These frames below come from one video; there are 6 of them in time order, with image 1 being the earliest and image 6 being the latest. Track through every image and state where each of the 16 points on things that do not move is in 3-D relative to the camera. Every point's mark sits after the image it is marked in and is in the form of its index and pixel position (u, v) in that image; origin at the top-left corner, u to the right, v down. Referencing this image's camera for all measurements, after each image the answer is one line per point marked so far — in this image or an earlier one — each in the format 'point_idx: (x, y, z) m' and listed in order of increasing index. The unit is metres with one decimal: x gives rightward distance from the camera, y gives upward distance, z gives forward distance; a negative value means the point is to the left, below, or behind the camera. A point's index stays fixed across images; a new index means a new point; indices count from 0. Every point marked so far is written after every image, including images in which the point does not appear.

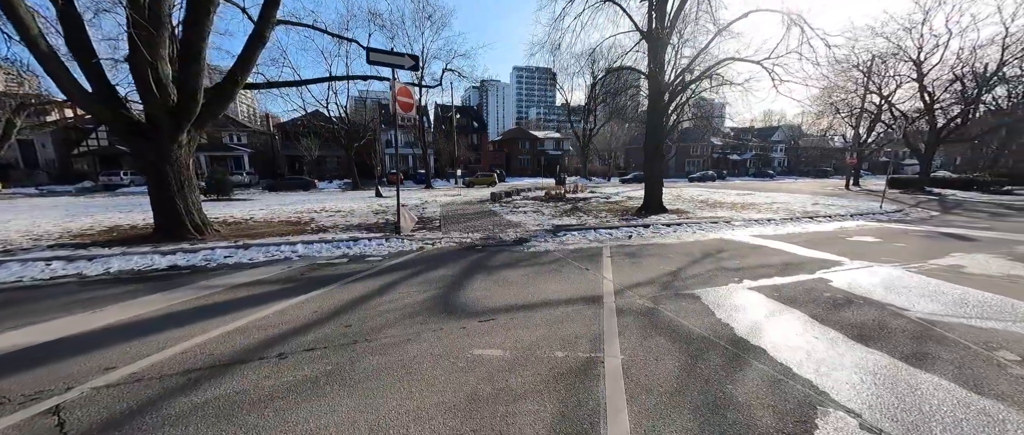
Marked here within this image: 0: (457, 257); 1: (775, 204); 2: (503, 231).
0: (-0.9, -0.6, +5.4) m
1: (+10.9, +0.5, +14.2) m
2: (-0.2, -0.3, +8.0) m
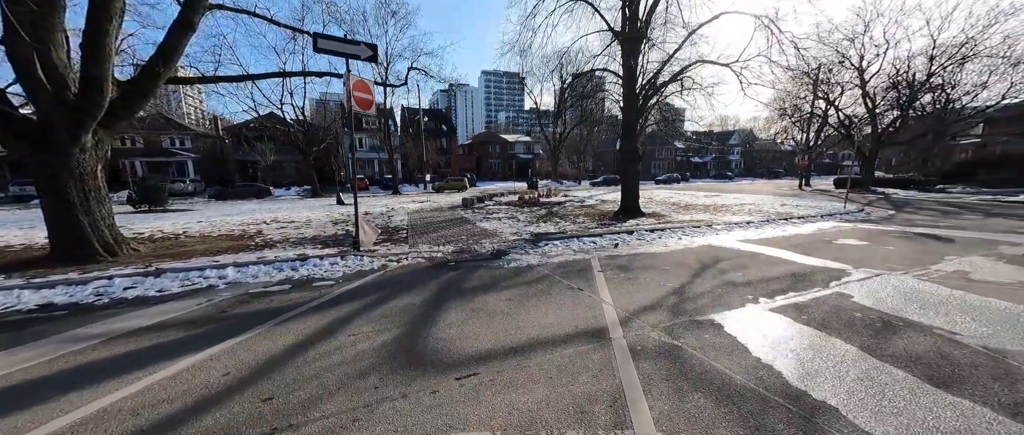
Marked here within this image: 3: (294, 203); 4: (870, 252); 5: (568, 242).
0: (-1.2, -0.8, +4.7) m
1: (+9.8, +0.5, +14.4) m
2: (-0.7, -0.5, +7.2) m
3: (-12.4, +0.8, +19.6) m
4: (+5.9, -0.6, +5.6) m
5: (+1.1, -0.5, +6.8) m
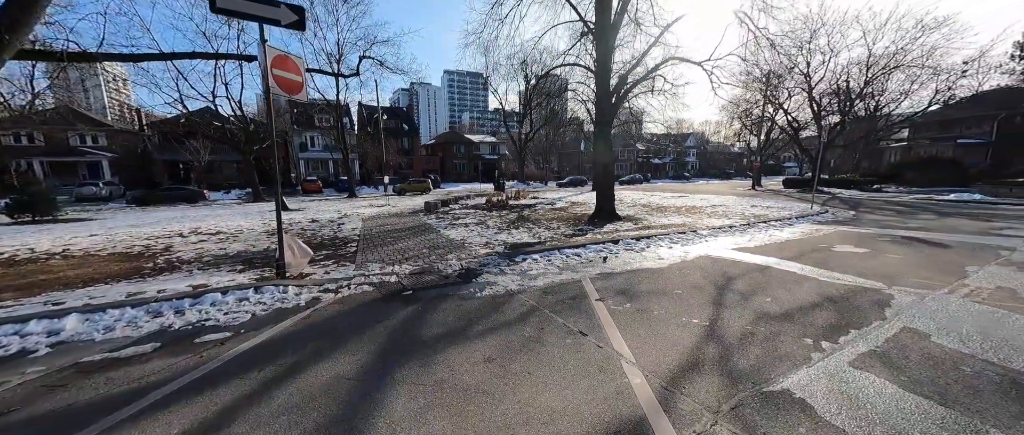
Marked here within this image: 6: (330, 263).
0: (-1.4, -1.0, +3.4) m
1: (+8.5, +0.4, +14.2) m
2: (-1.2, -0.7, +6.0) m
3: (-14.2, +0.4, +17.2) m
4: (+5.5, -0.7, +5.1) m
5: (+0.7, -0.7, +5.8) m
6: (-3.0, -0.7, +5.6) m
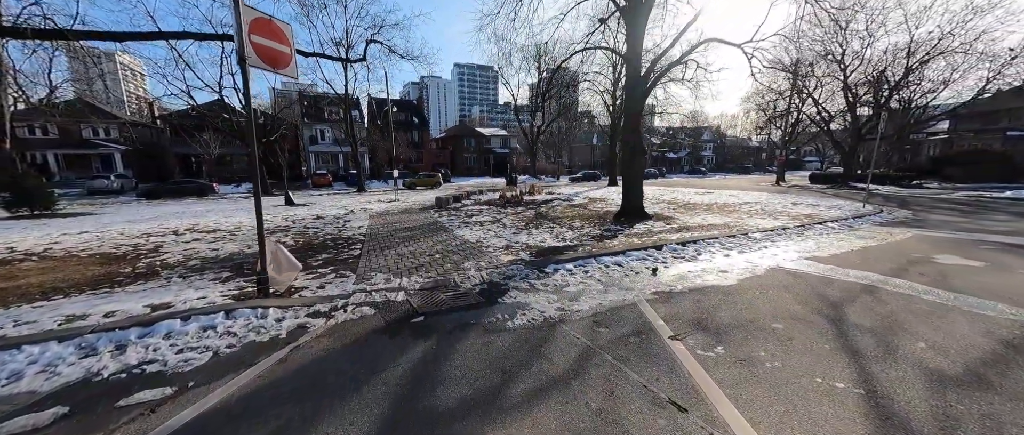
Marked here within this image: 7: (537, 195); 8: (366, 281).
0: (-1.1, -1.1, +2.5) m
1: (+9.2, +0.5, +13.0) m
2: (-0.8, -0.7, +5.1) m
3: (-13.4, +0.7, +16.6) m
4: (+5.9, -0.7, +4.0) m
5: (+1.1, -0.7, +4.9) m
6: (-2.6, -0.8, +4.7) m
7: (+1.4, +1.3, +19.2) m
8: (-1.9, -0.8, +4.4) m
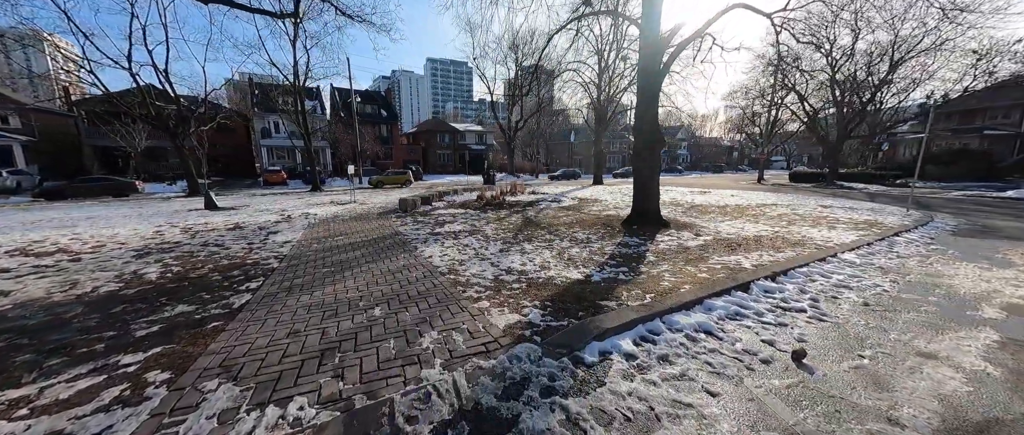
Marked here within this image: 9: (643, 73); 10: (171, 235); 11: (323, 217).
0: (-0.9, -1.3, 0.0) m
1: (+8.6, +0.3, +11.2) m
2: (-0.8, -1.0, +2.6) m
3: (-14.2, +0.4, +13.1) m
4: (+6.0, -1.0, +2.0) m
5: (+1.1, -1.0, +2.5) m
6: (-2.5, -1.0, +2.1) m
7: (+0.4, +1.1, +16.8) m
8: (-1.8, -1.1, +1.8) m
9: (+3.2, +3.6, +8.2) m
10: (-7.9, -0.4, +7.9) m
11: (-5.8, 0.0, +10.5) m
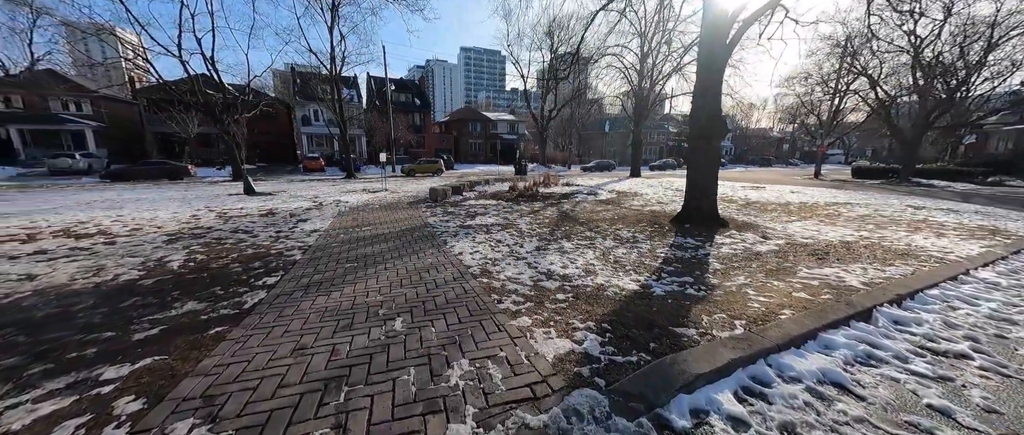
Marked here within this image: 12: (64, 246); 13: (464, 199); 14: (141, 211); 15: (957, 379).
0: (-0.8, -1.4, -0.5) m
1: (+9.6, +0.3, +9.8) m
2: (-0.4, -1.0, +2.0) m
3: (-12.9, +1.1, +13.6) m
4: (+6.2, -1.2, +0.9) m
5: (+1.4, -1.0, +1.7) m
6: (-2.2, -1.0, +1.7) m
7: (+2.0, +1.4, +16.0) m
8: (-1.5, -1.1, +1.3) m
9: (+4.1, +3.6, +7.1) m
10: (-7.1, 0.0, +7.9) m
11: (-4.8, +0.4, +10.3) m
12: (-7.3, -0.4, +5.6) m
13: (-1.6, +0.6, +11.4) m
14: (-9.5, +0.2, +8.7) m
15: (+2.7, -1.0, +2.1) m
